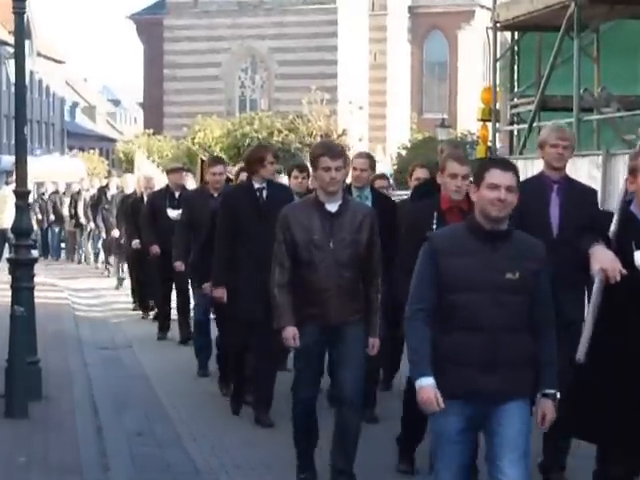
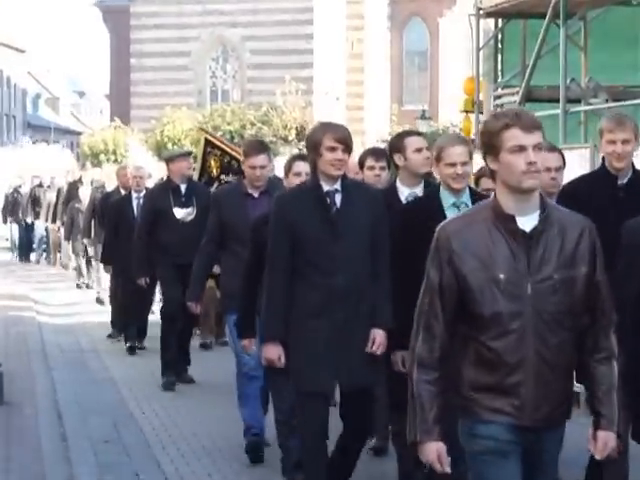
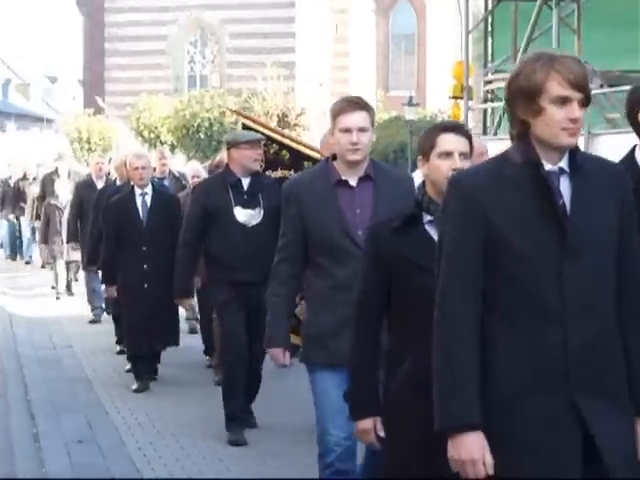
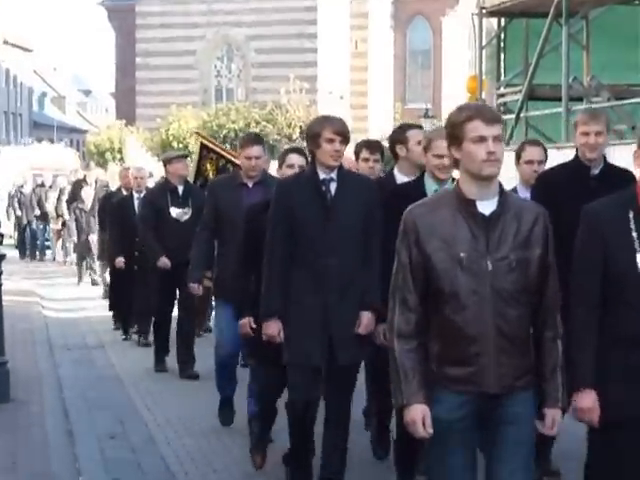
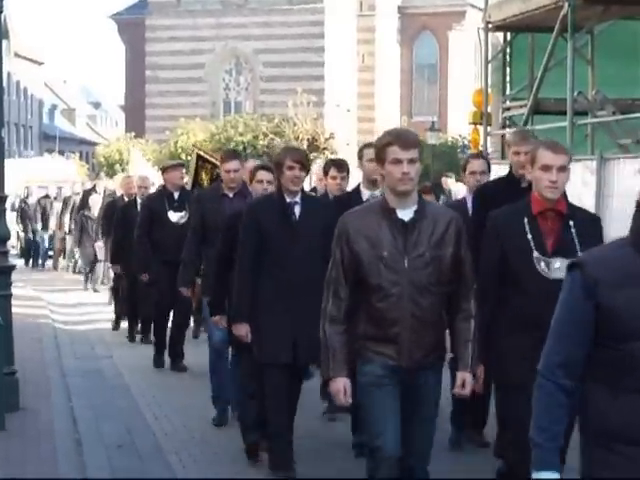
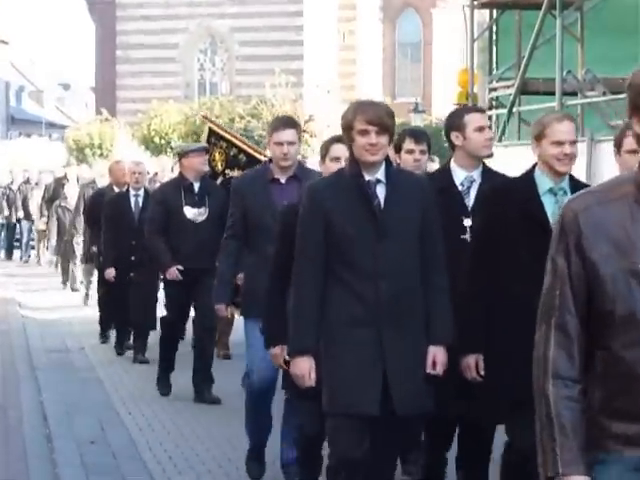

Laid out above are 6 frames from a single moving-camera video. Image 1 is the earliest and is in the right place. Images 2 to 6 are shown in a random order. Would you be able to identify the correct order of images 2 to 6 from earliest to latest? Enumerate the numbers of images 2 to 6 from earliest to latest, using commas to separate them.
5, 4, 2, 6, 3
